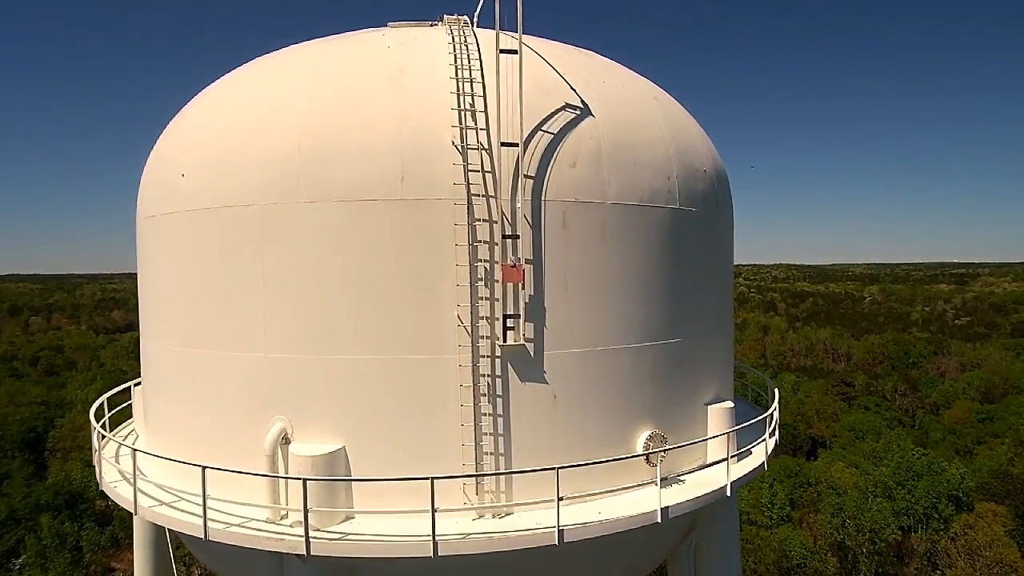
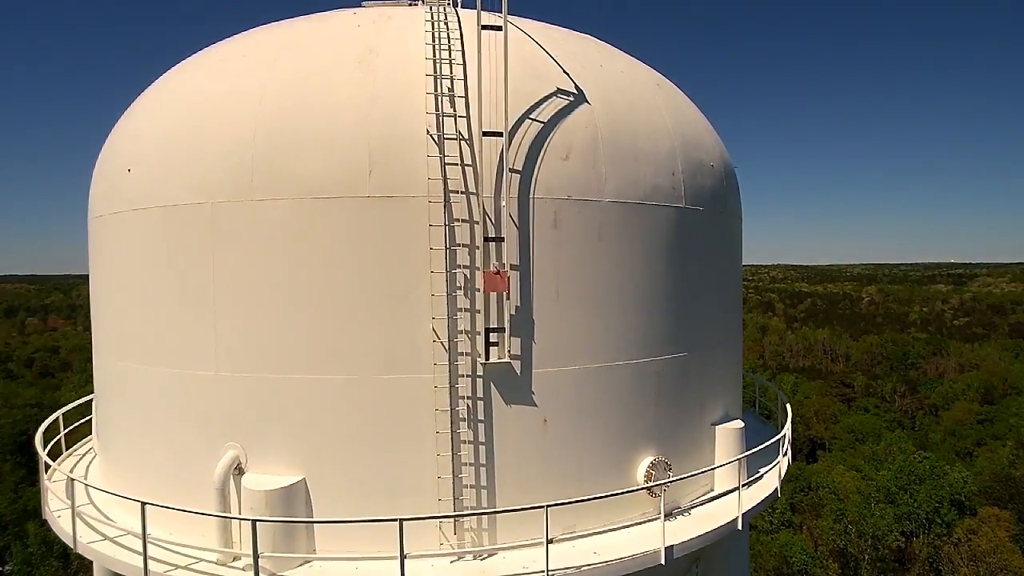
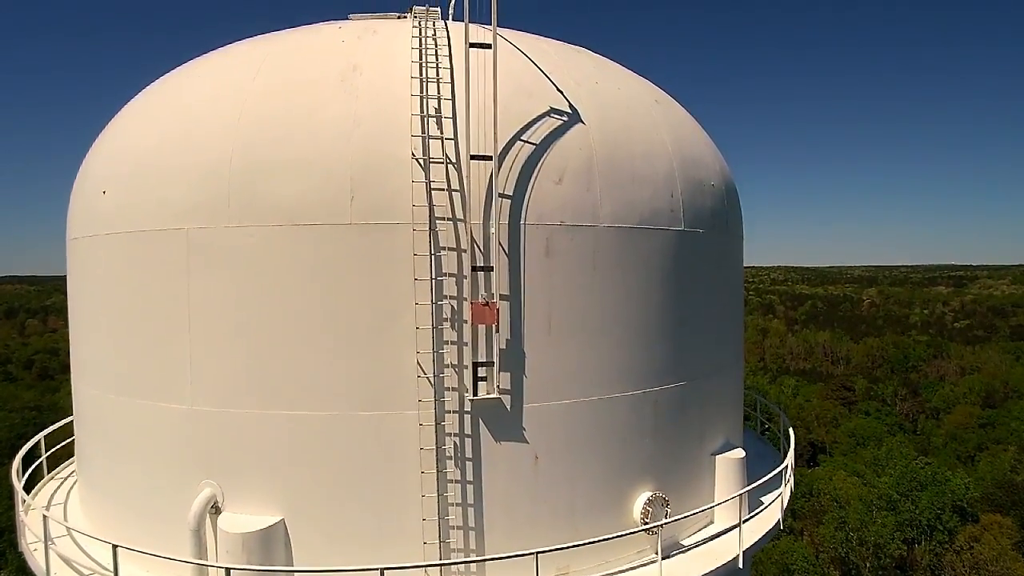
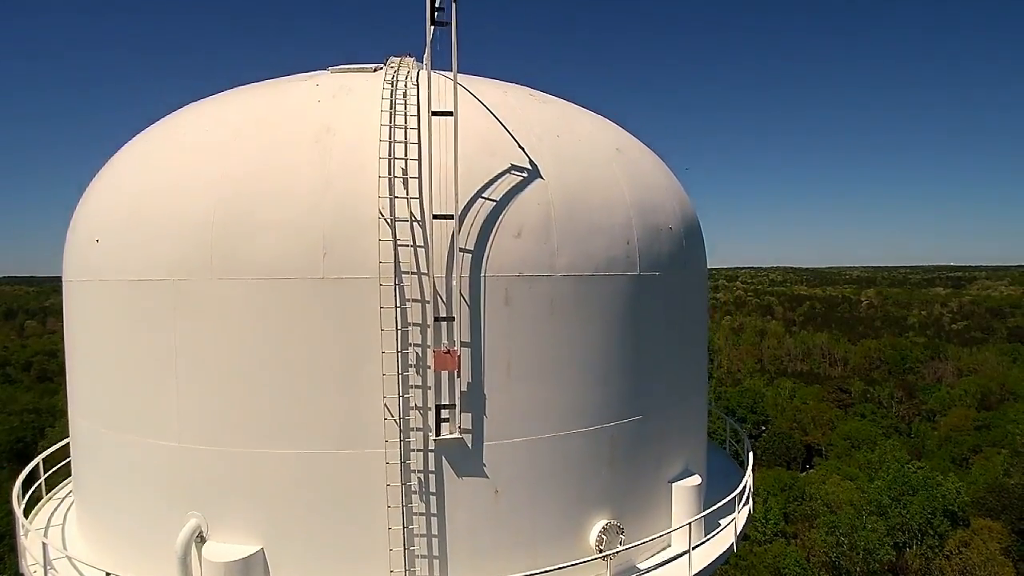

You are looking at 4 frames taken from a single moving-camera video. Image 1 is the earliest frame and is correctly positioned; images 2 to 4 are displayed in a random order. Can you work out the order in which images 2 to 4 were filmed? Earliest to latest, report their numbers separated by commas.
2, 3, 4
